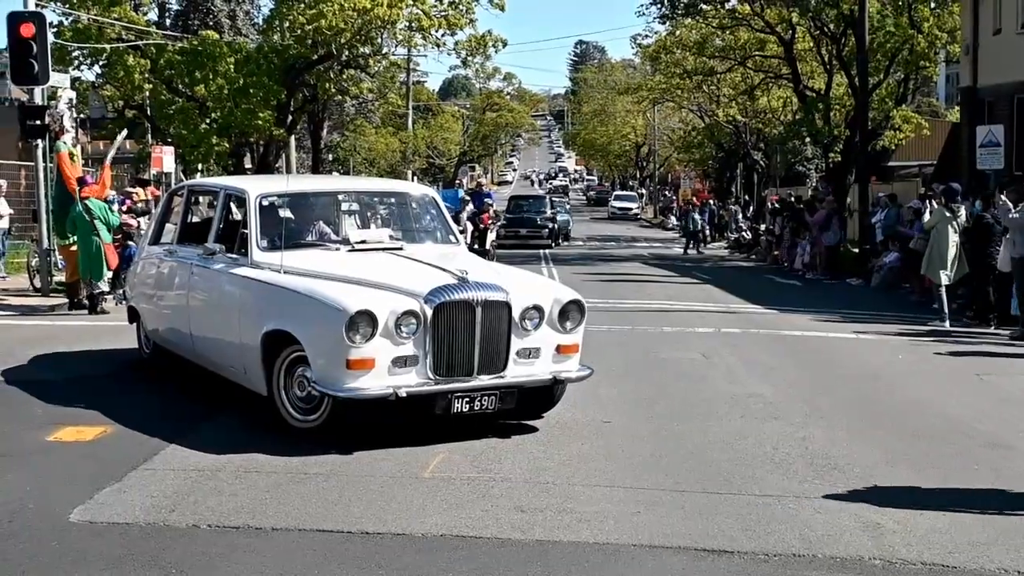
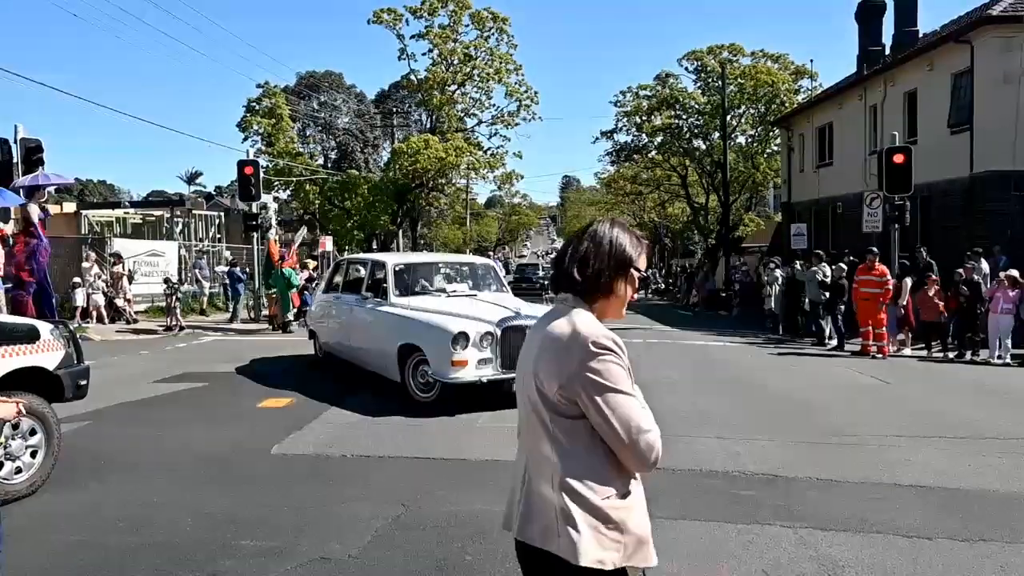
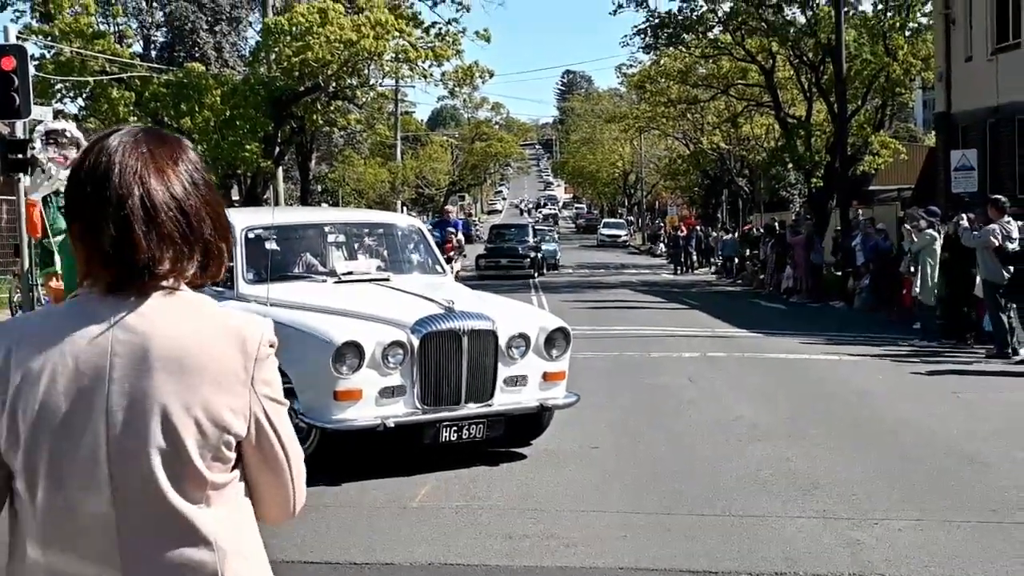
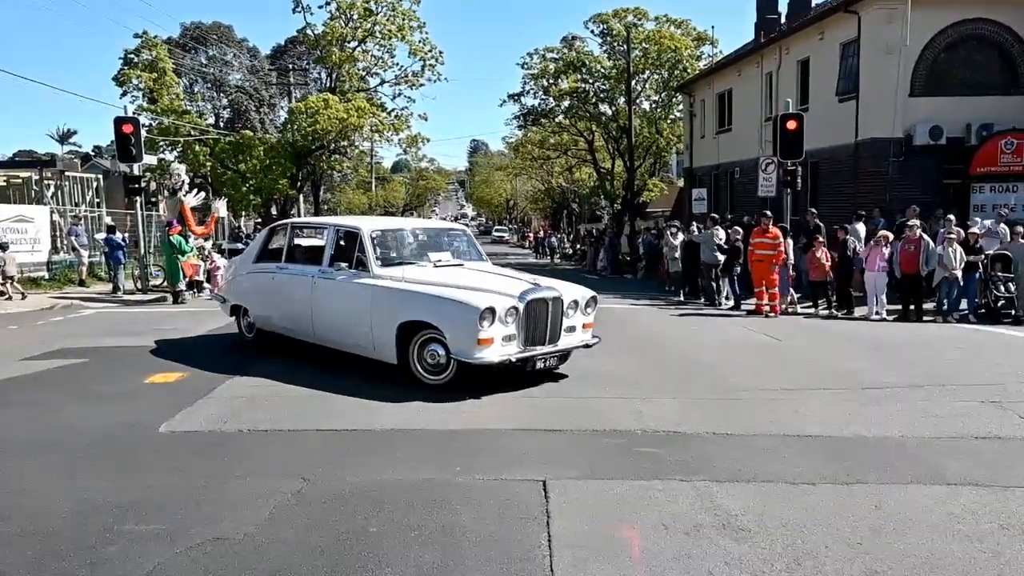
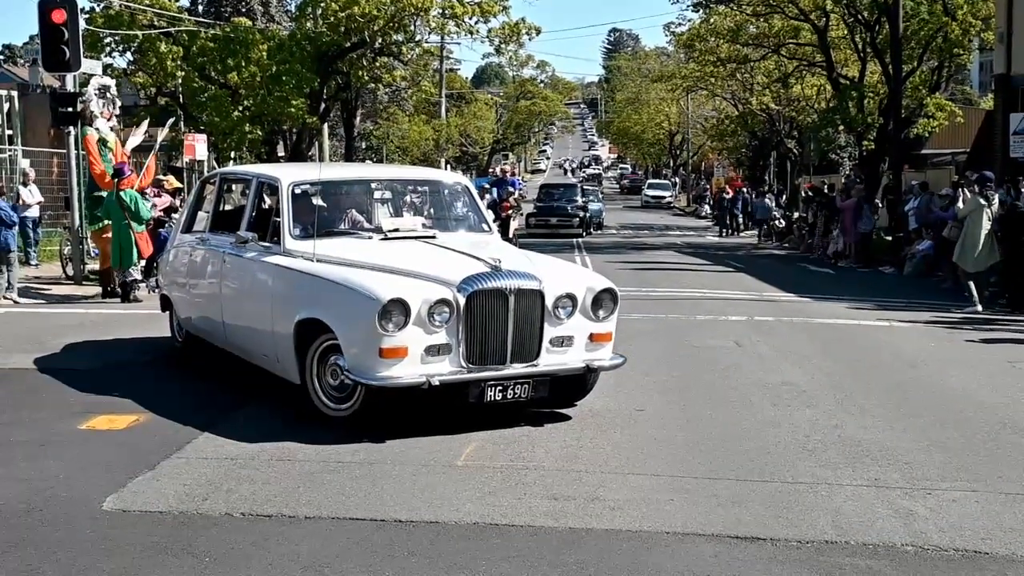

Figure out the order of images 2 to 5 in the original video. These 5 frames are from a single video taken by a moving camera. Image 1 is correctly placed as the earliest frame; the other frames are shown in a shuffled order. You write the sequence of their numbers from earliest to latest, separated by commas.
5, 3, 2, 4
